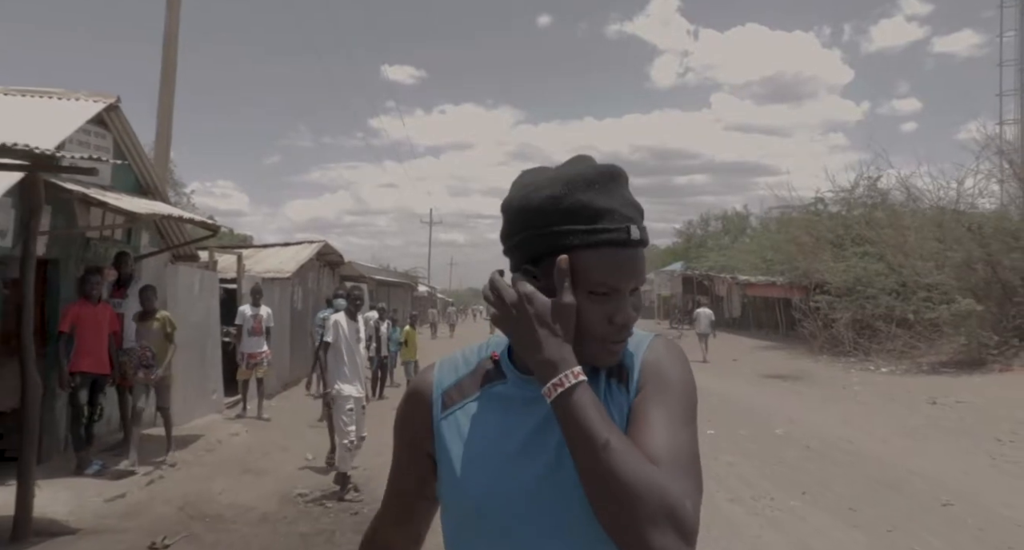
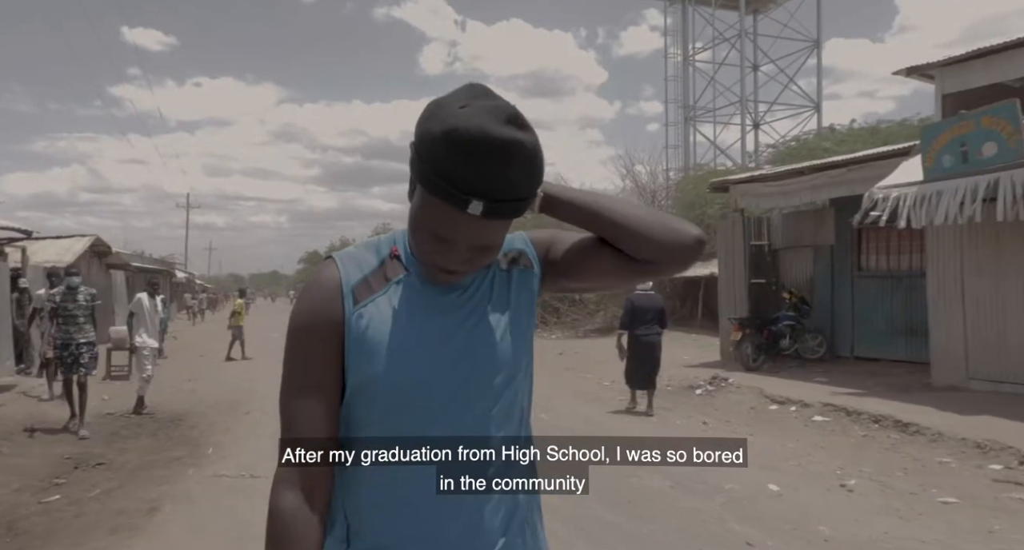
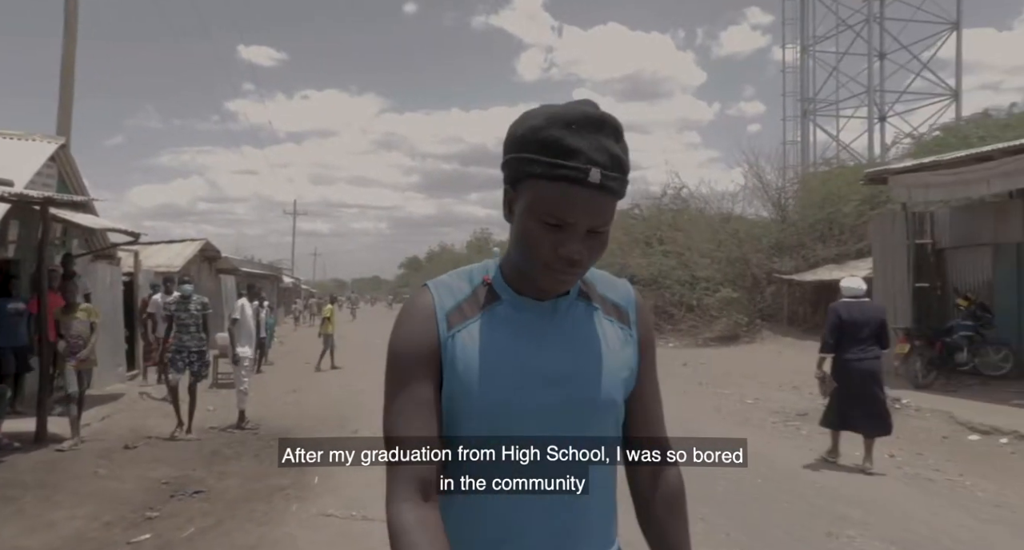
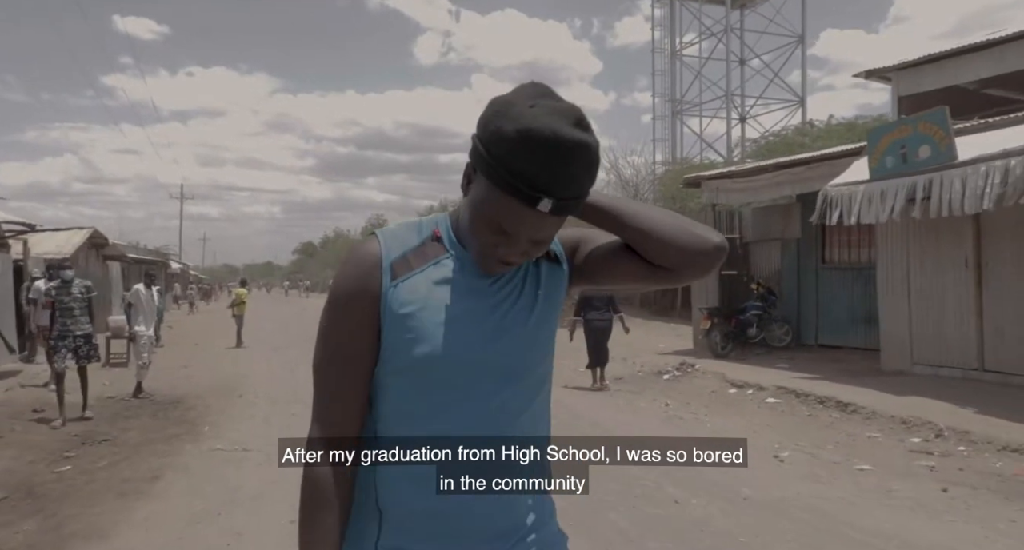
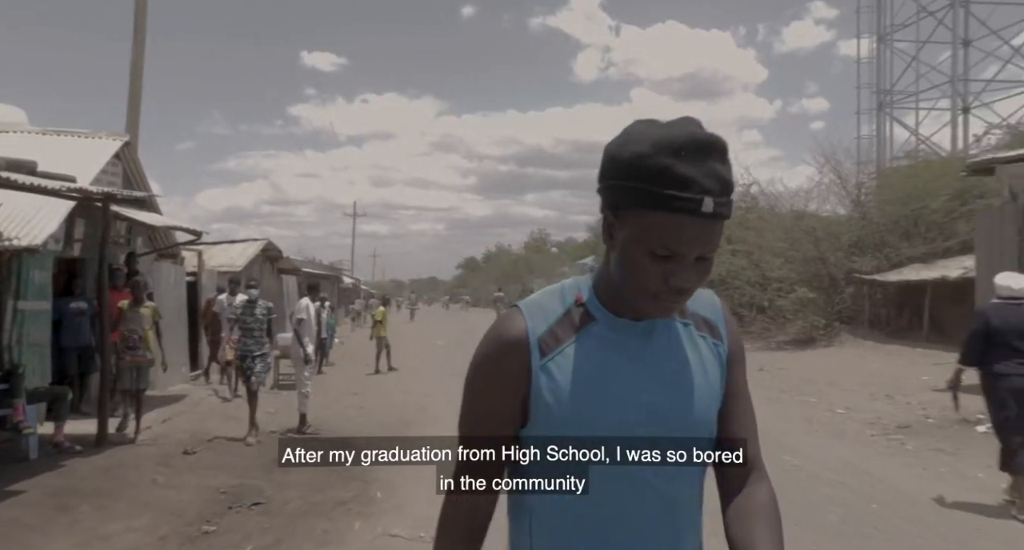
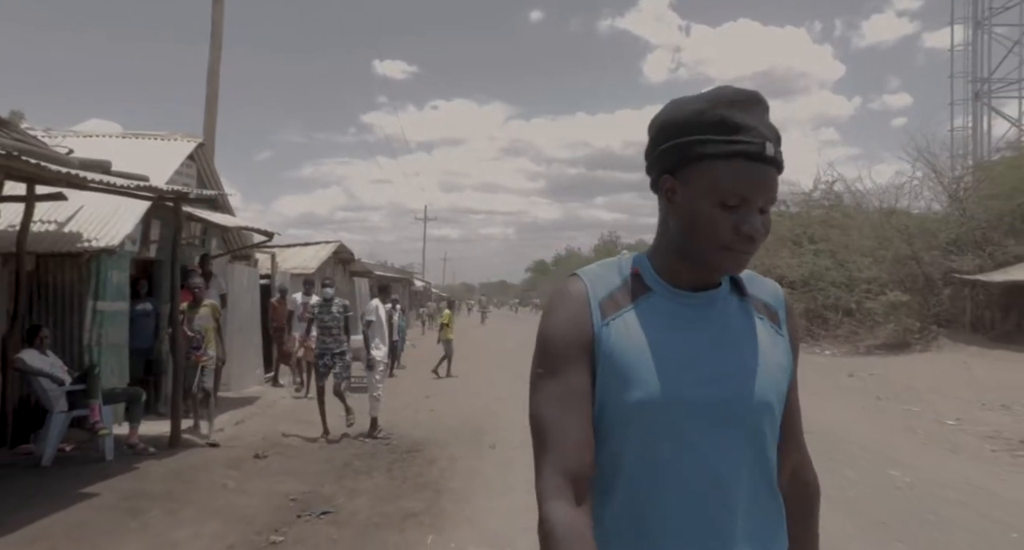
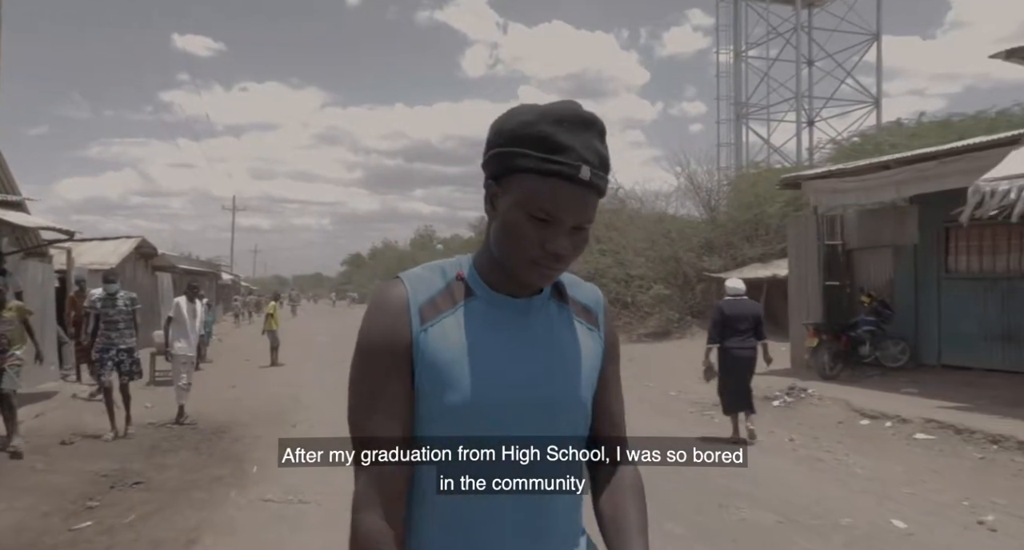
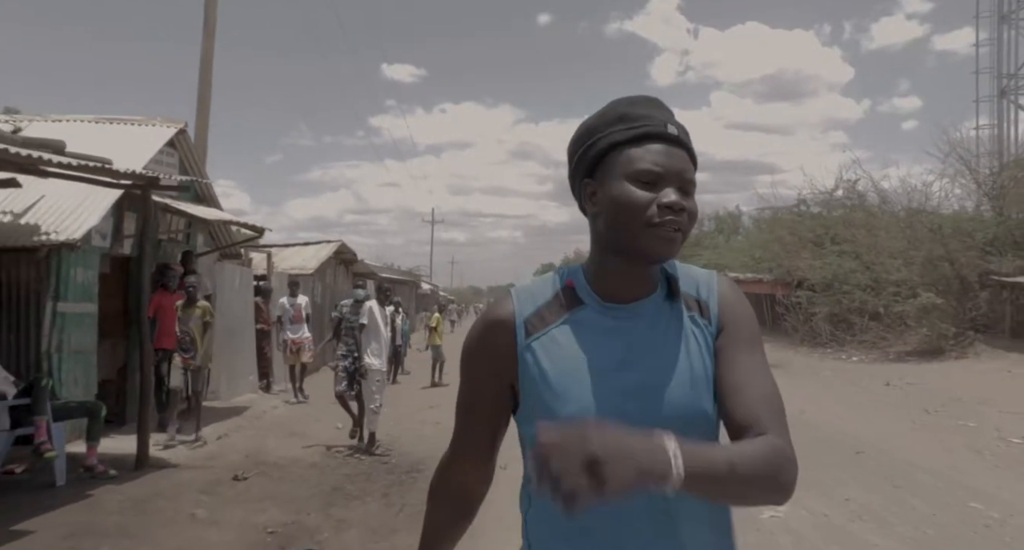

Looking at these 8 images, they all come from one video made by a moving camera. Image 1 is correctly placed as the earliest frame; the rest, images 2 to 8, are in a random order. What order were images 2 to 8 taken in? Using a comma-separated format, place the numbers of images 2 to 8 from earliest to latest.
8, 6, 5, 3, 7, 2, 4
